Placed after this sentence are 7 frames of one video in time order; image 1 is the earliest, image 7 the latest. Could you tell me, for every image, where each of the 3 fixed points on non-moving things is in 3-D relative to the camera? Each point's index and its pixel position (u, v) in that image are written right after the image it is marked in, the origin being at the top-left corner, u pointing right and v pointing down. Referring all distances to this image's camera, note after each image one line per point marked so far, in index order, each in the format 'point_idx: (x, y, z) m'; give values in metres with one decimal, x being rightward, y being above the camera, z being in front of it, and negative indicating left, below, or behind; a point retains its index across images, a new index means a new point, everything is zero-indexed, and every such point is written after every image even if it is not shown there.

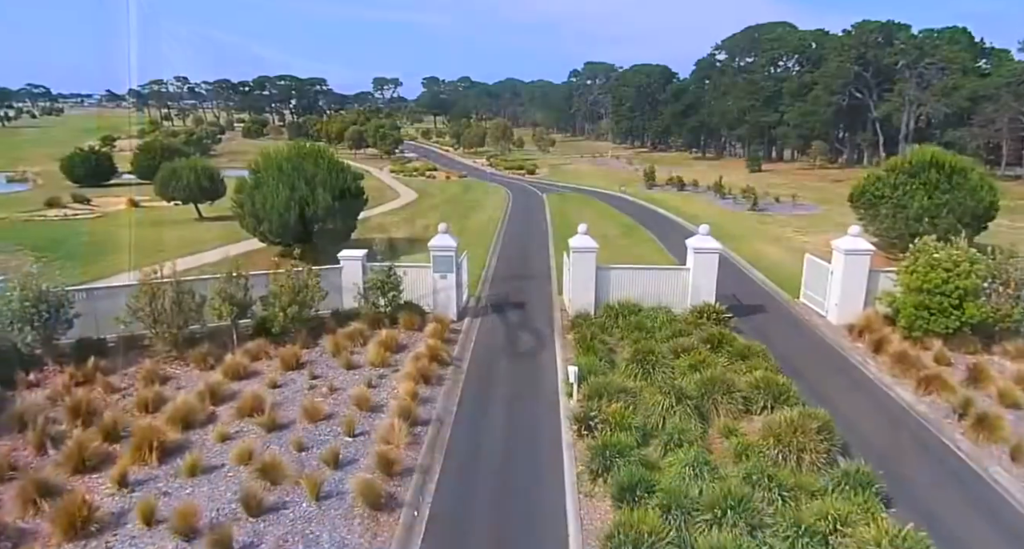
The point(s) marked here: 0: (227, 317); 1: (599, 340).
0: (-7.4, -1.1, +17.7) m
1: (+2.3, -1.7, +17.7) m
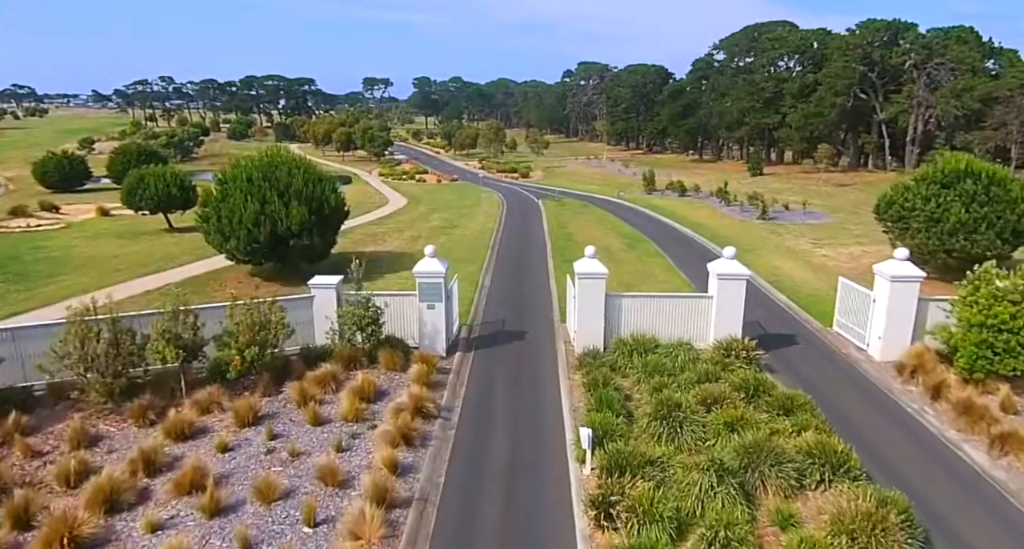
0: (-7.4, -1.9, +15.0) m
1: (+2.2, -2.4, +15.1) m
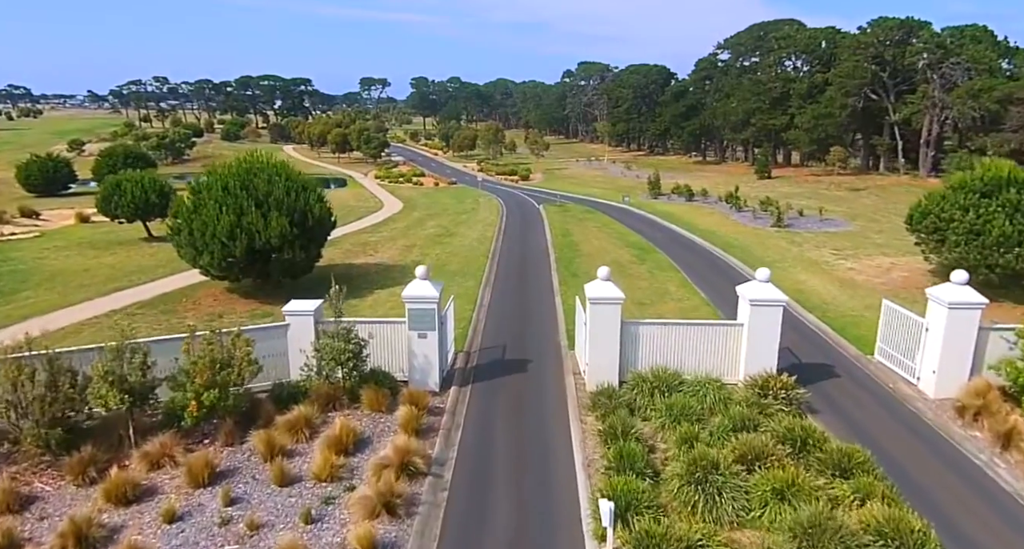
0: (-7.3, -2.5, +12.8) m
1: (+2.3, -3.0, +12.9) m
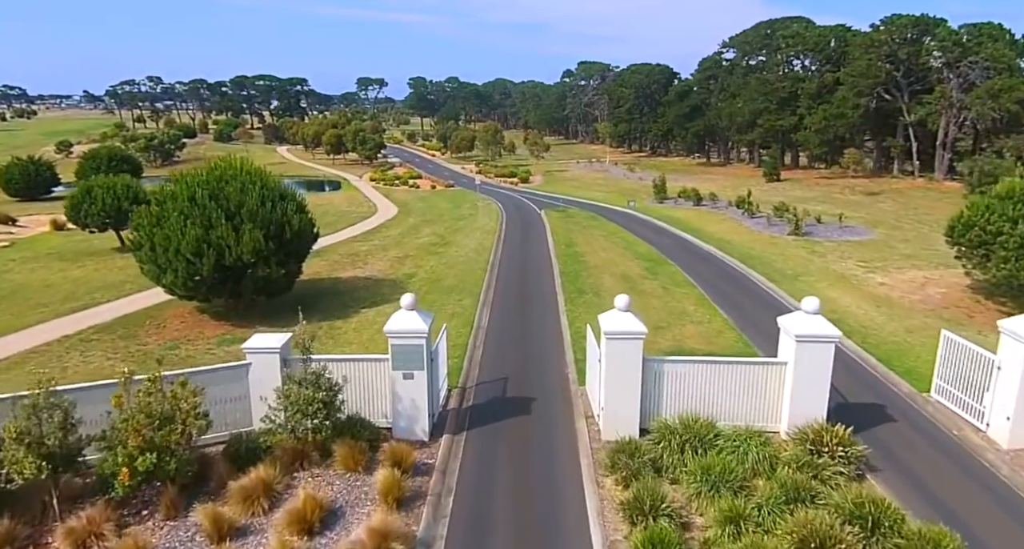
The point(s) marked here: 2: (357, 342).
0: (-7.3, -3.0, +10.4) m
1: (+2.3, -3.6, +10.6) m
2: (-4.3, -1.9, +19.1) m
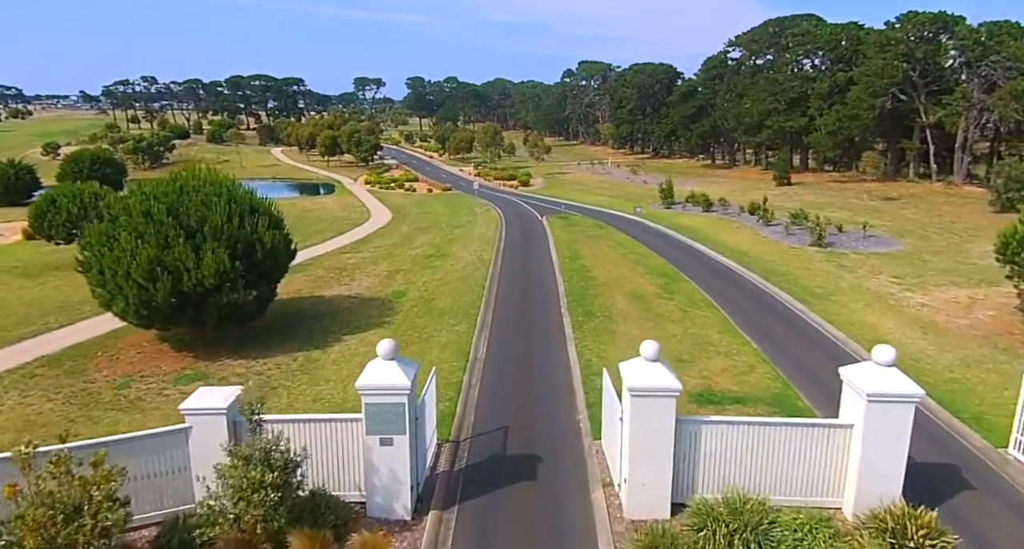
0: (-7.2, -3.7, +7.9) m
1: (+2.4, -4.2, +8.1) m
2: (-4.3, -2.5, +16.6) m
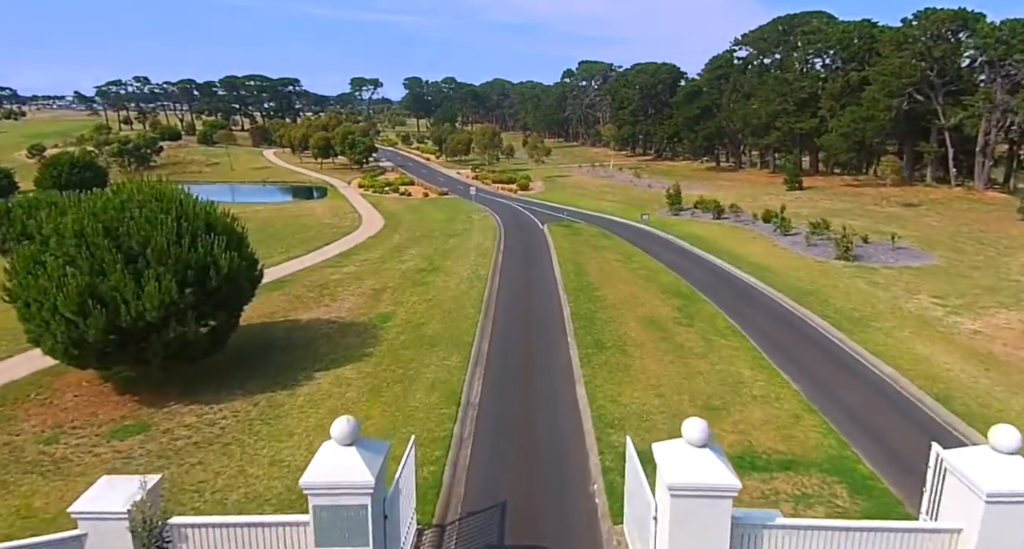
0: (-7.2, -4.3, +5.3) m
1: (+2.4, -4.9, +5.4) m
2: (-4.3, -3.2, +13.9) m
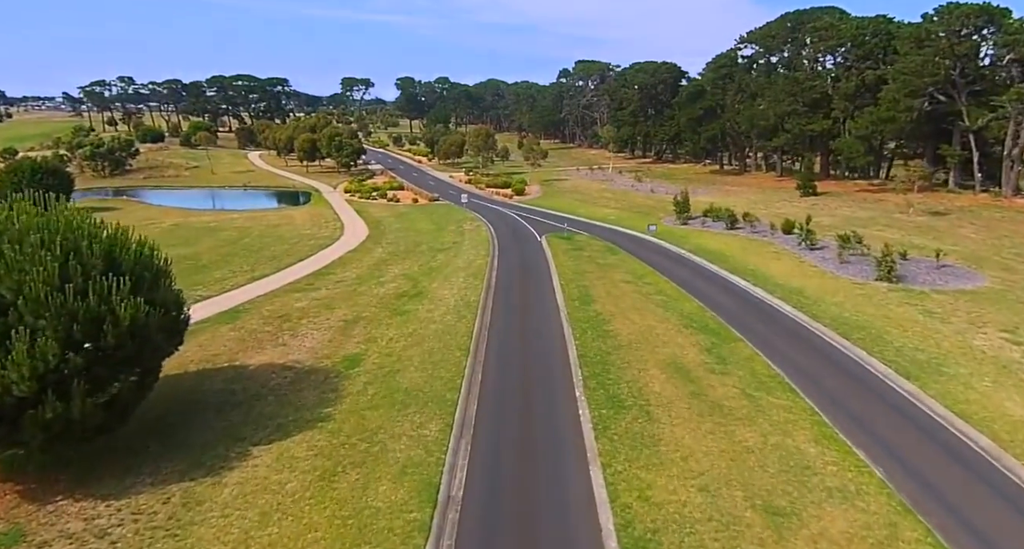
0: (-7.3, -5.2, +1.4) m
1: (+2.3, -5.8, +1.7) m
2: (-4.3, -4.1, +10.1) m
